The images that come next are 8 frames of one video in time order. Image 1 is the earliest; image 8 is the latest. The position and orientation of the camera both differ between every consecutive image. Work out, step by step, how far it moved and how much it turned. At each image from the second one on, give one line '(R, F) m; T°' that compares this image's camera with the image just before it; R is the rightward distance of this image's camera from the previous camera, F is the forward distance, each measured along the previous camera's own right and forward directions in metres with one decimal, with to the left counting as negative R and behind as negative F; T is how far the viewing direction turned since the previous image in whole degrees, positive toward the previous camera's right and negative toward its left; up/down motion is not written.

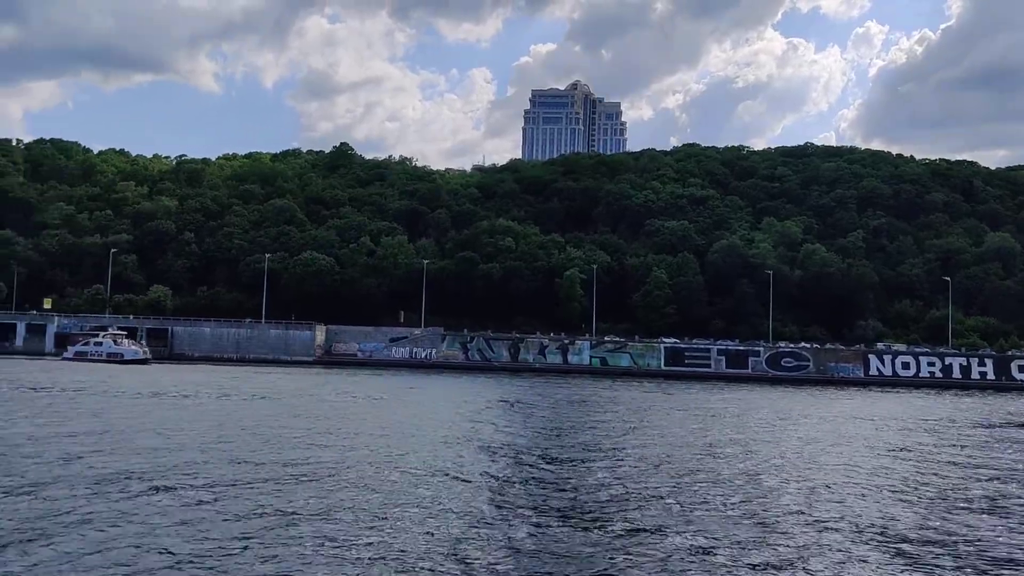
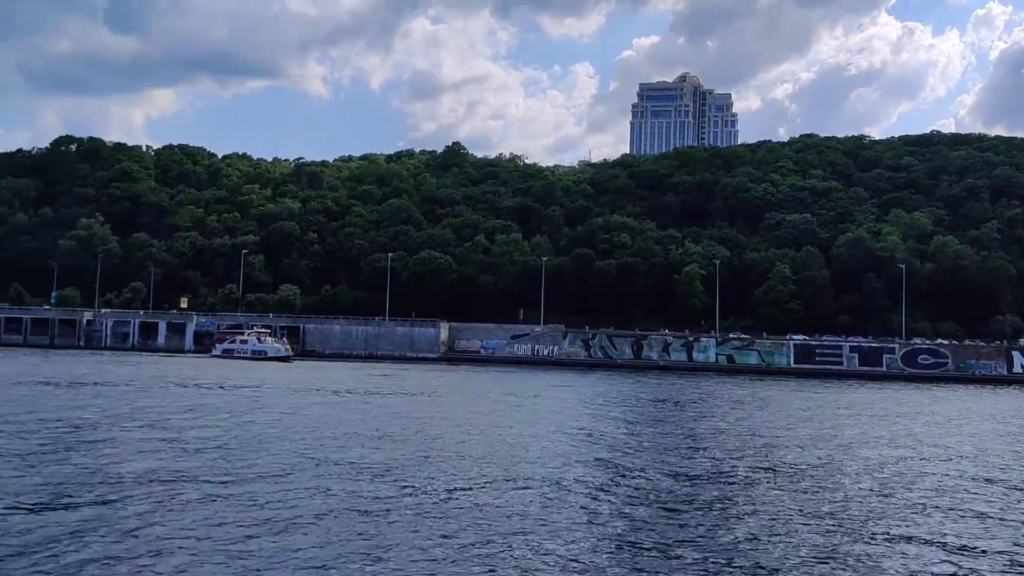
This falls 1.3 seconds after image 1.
(-1.5, +0.2) m; -6°
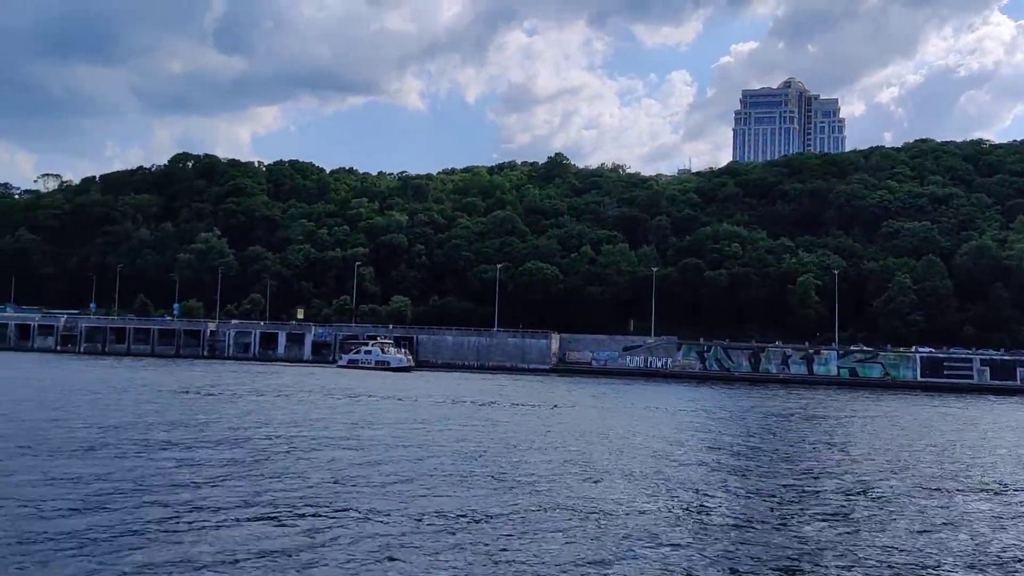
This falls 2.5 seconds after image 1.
(-1.3, +0.2) m; -6°
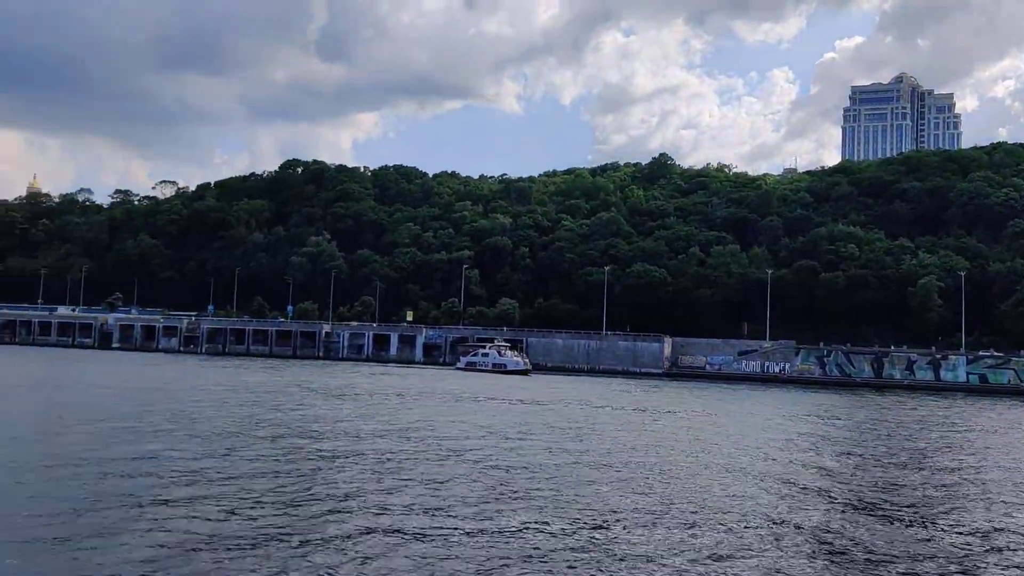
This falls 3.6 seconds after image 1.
(-1.1, +0.3) m; -6°
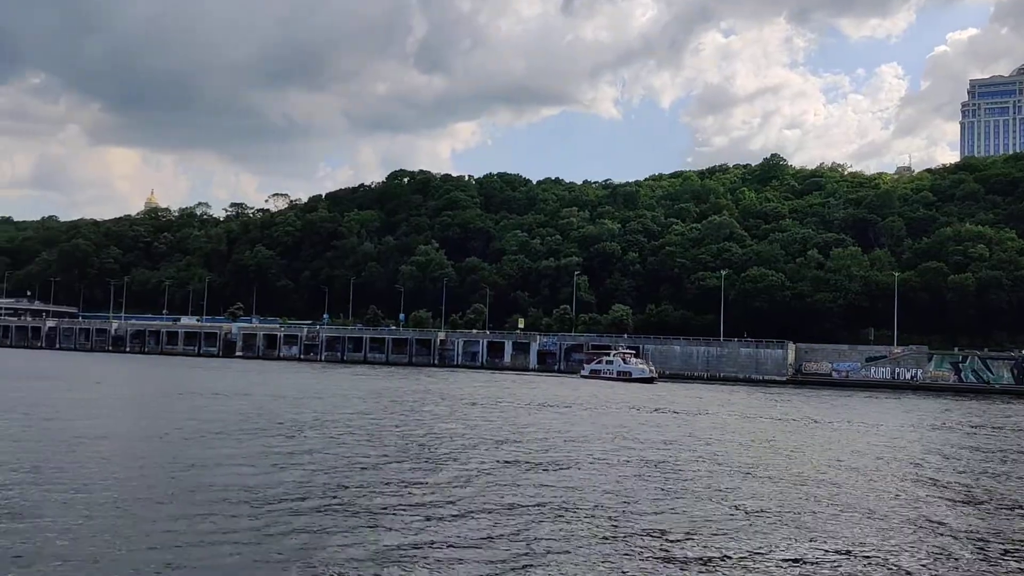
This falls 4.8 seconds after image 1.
(-1.3, +0.5) m; -6°
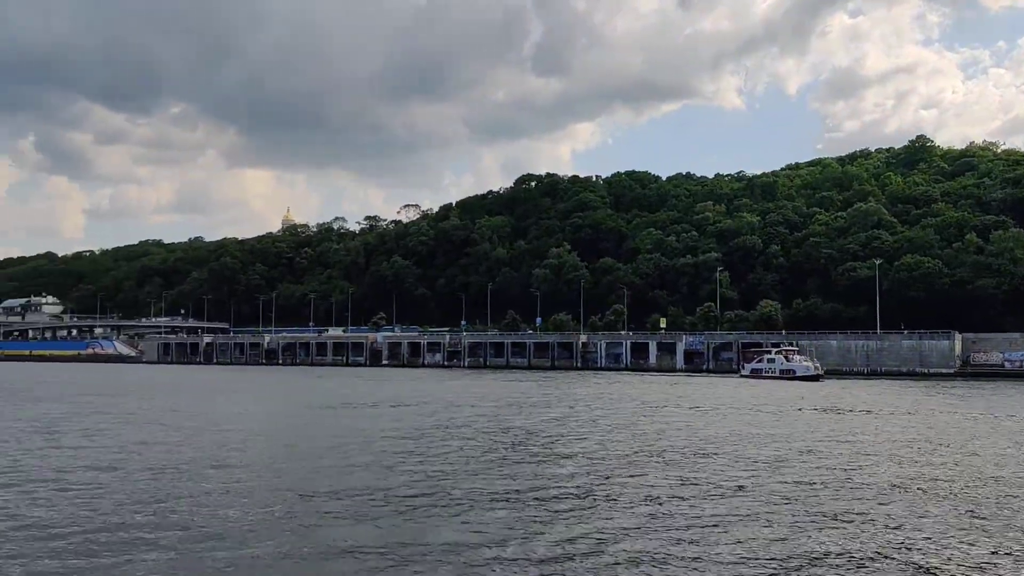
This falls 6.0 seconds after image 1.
(-1.3, +0.6) m; -8°
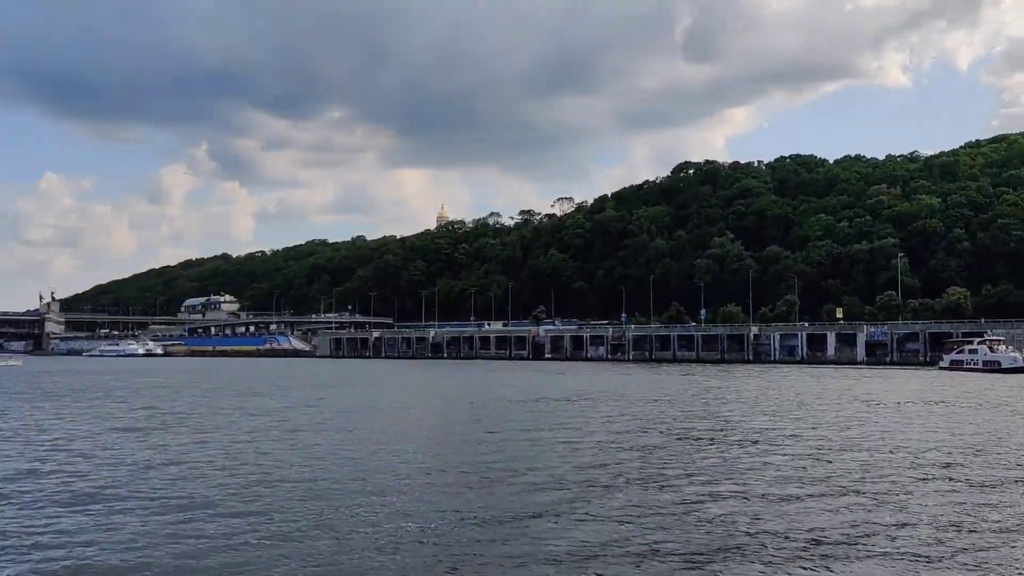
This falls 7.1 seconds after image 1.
(-1.2, +0.7) m; -9°
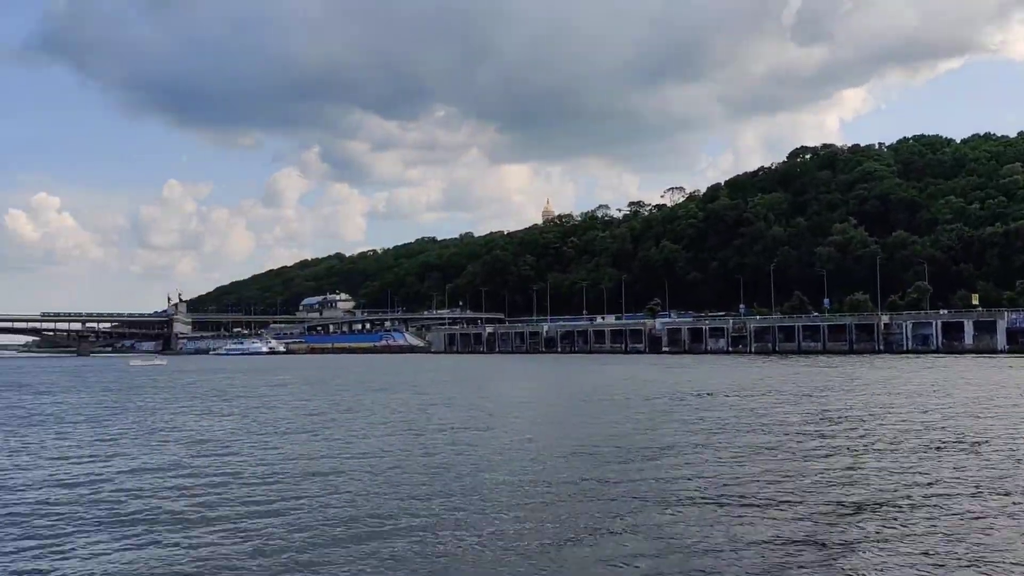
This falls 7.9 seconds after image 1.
(-0.8, +0.4) m; -6°
